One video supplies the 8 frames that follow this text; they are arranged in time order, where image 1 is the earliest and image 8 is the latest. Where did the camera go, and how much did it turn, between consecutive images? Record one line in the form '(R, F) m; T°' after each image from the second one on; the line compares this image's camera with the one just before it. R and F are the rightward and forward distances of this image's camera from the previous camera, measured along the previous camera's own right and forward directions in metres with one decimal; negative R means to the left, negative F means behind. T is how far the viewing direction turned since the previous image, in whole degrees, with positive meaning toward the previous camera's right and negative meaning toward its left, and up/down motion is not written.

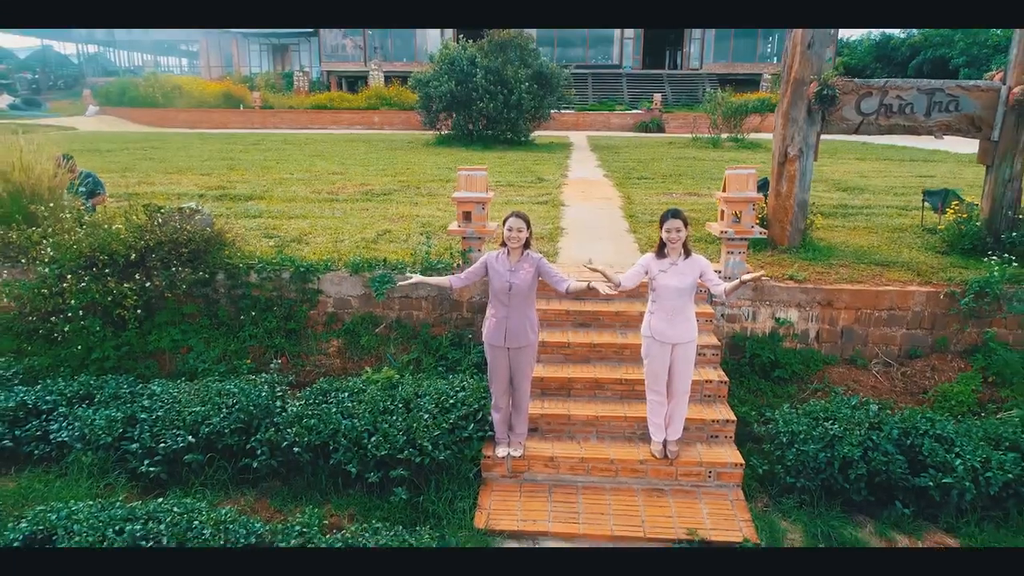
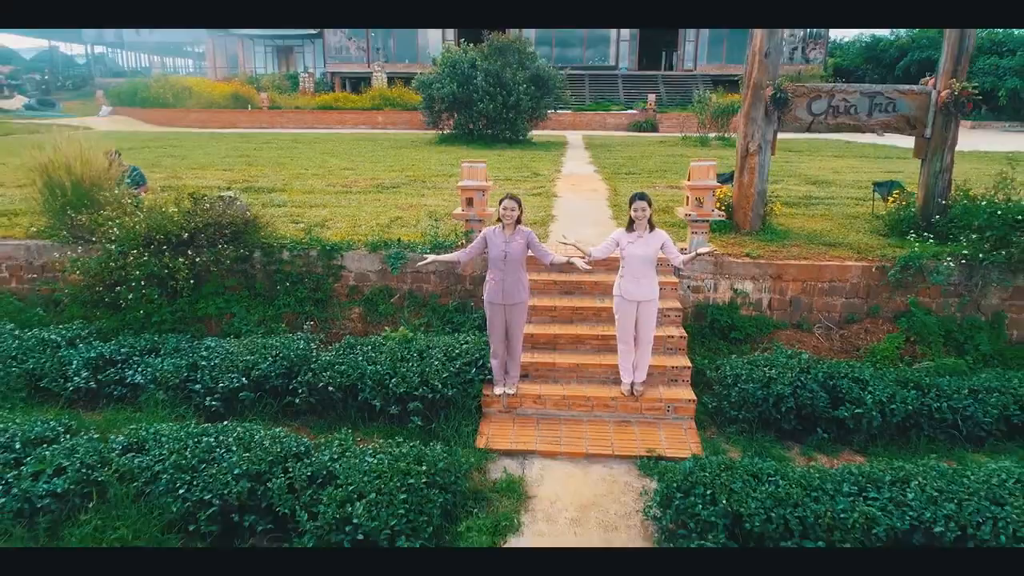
(0.0, -0.7) m; 0°
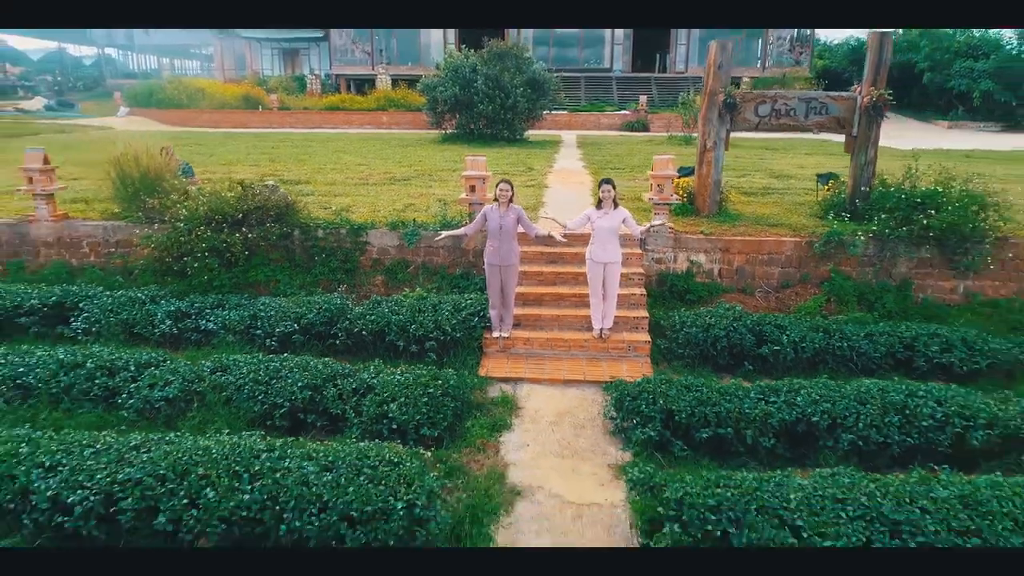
(0.0, -1.1) m; 0°
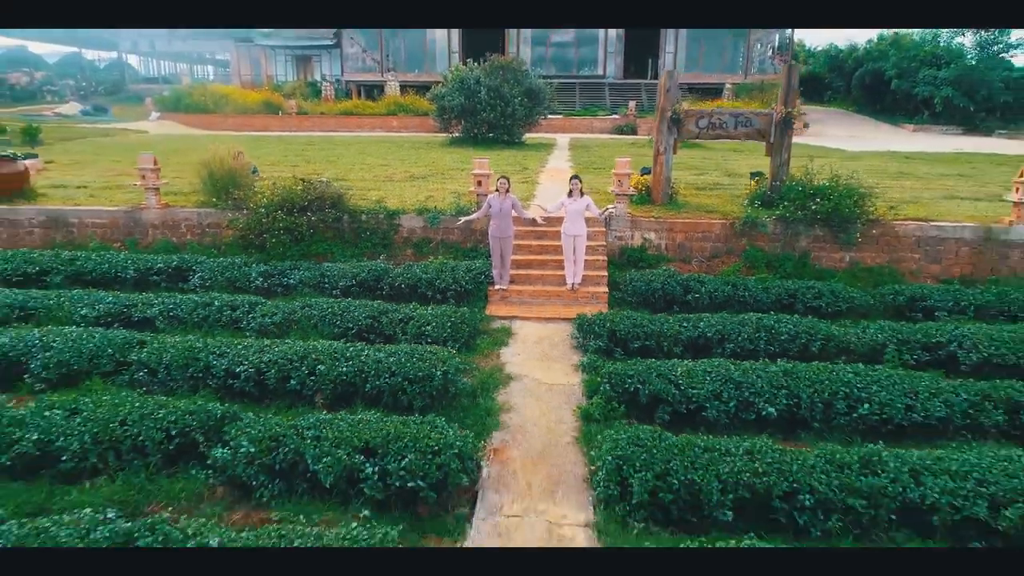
(0.0, -1.9) m; 0°
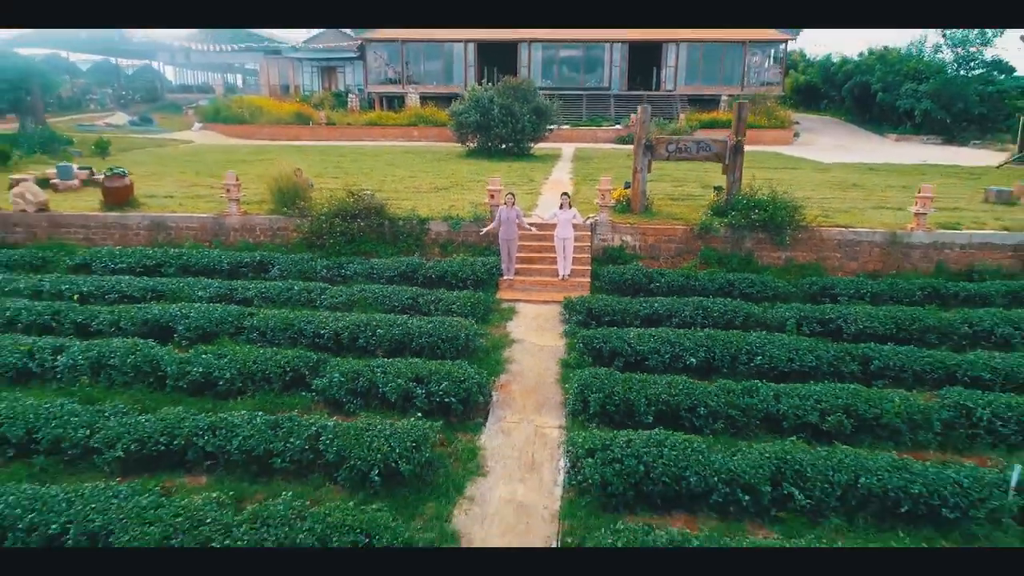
(+0.1, -2.1) m; -1°
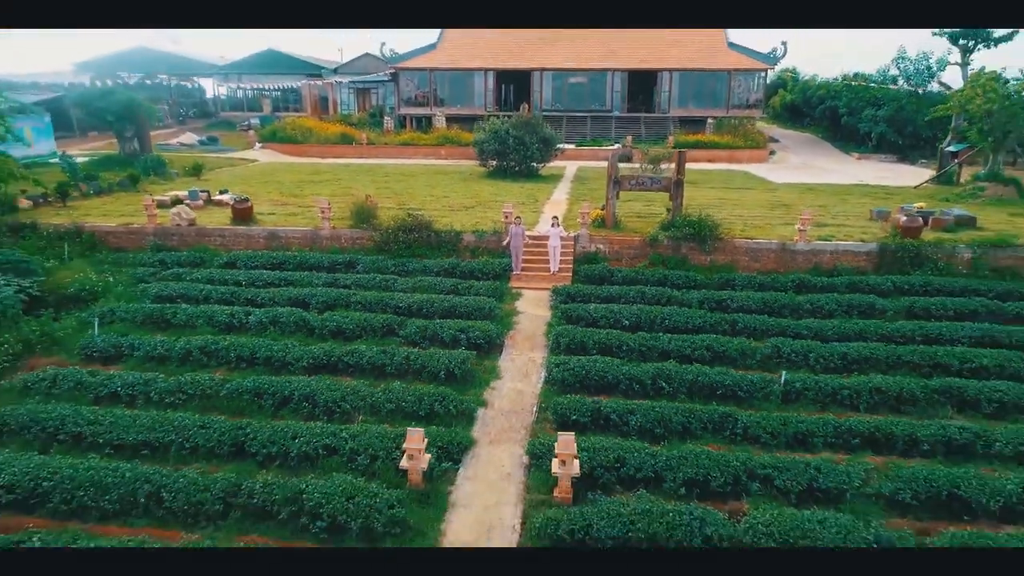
(+0.2, -4.4) m; -1°
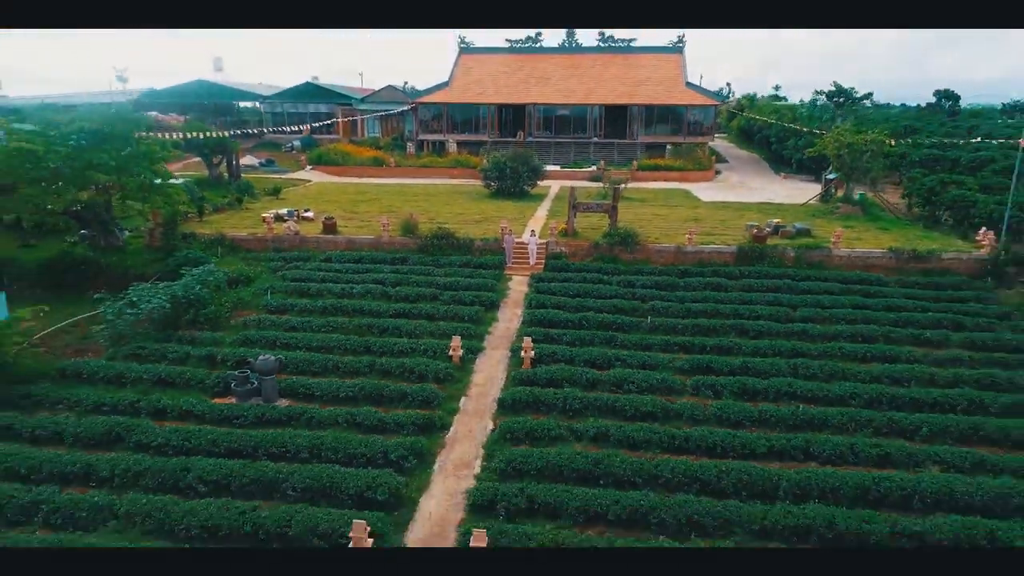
(+0.3, -7.9) m; 0°
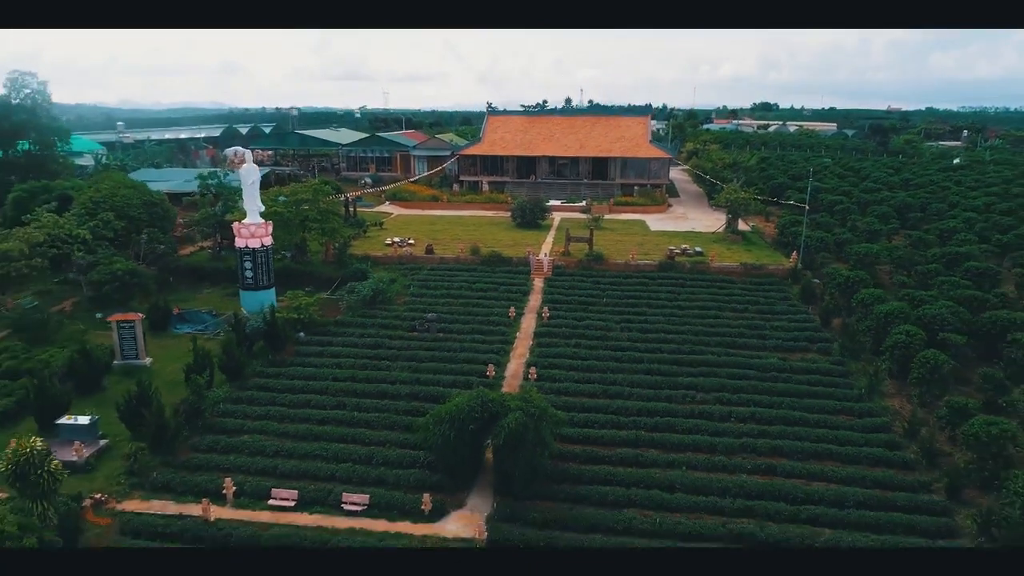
(-1.2, -17.3) m; 0°
